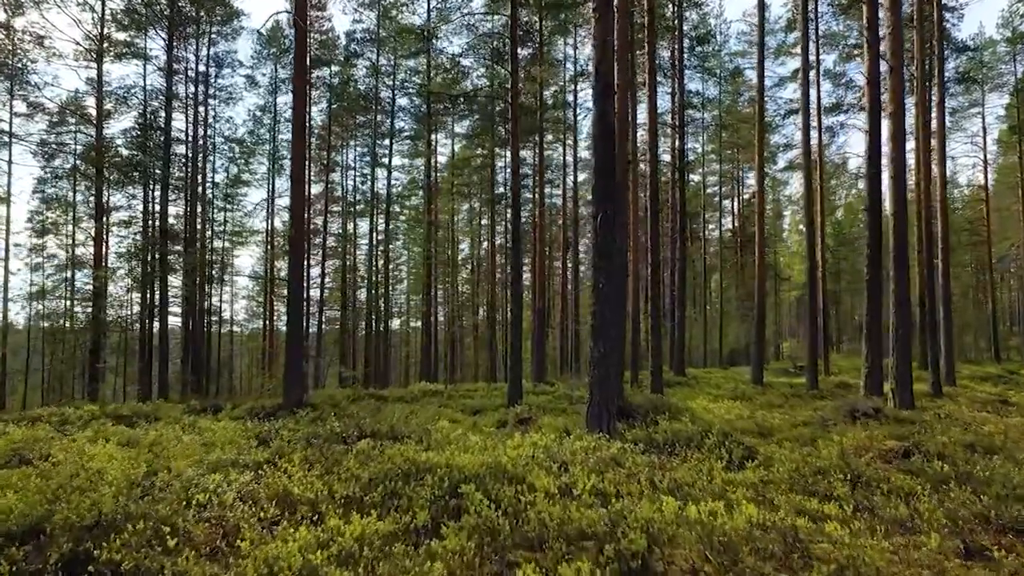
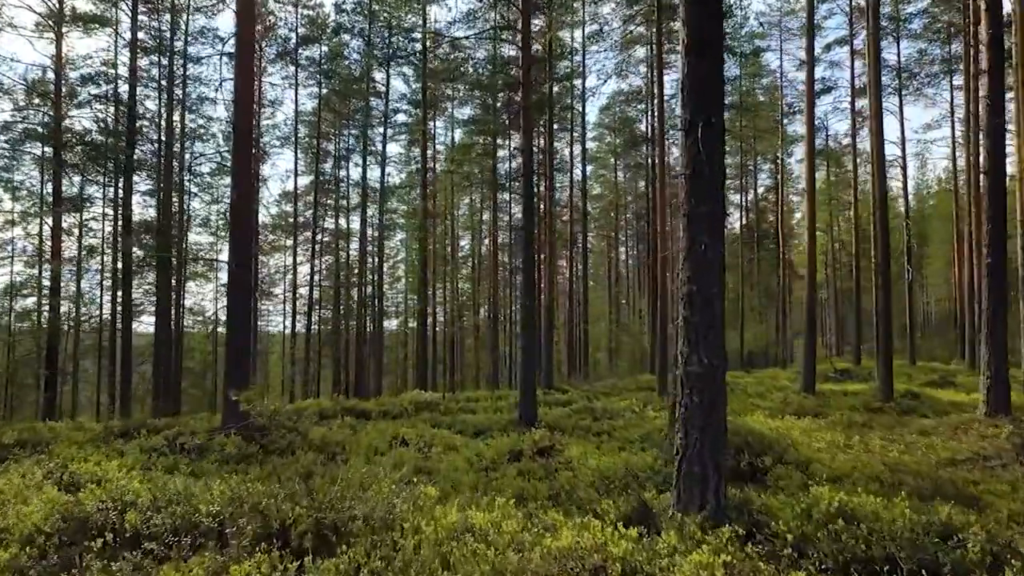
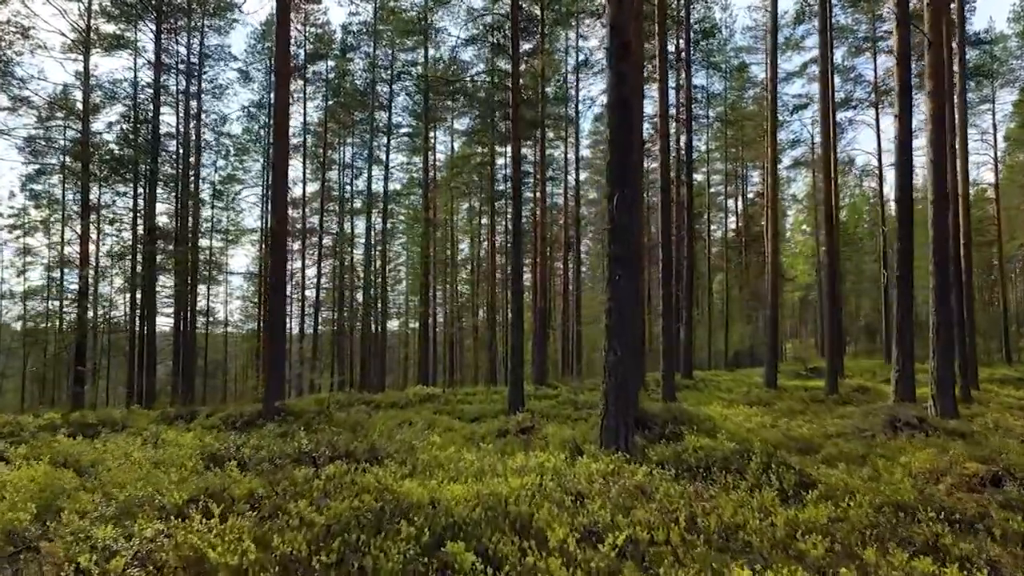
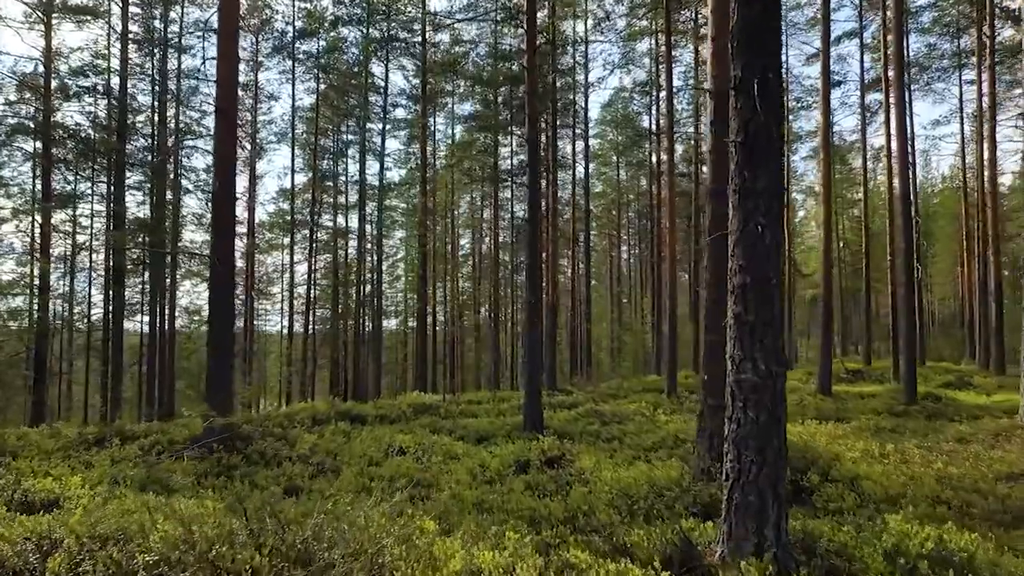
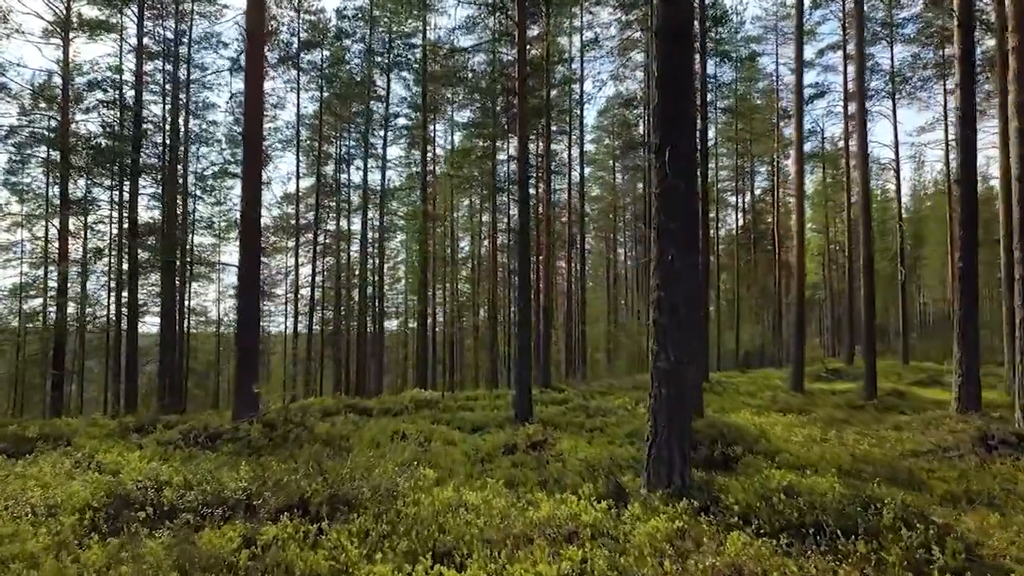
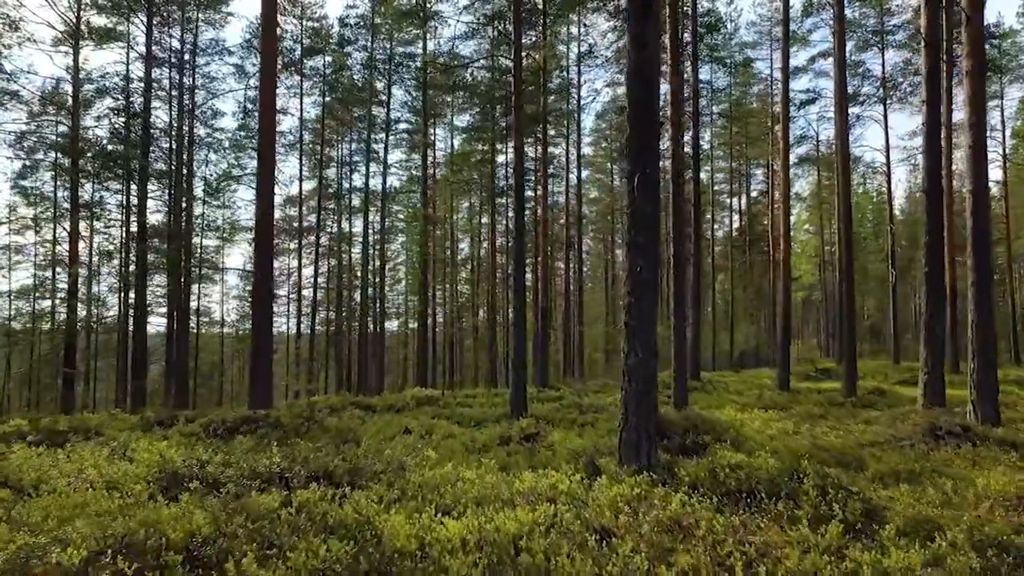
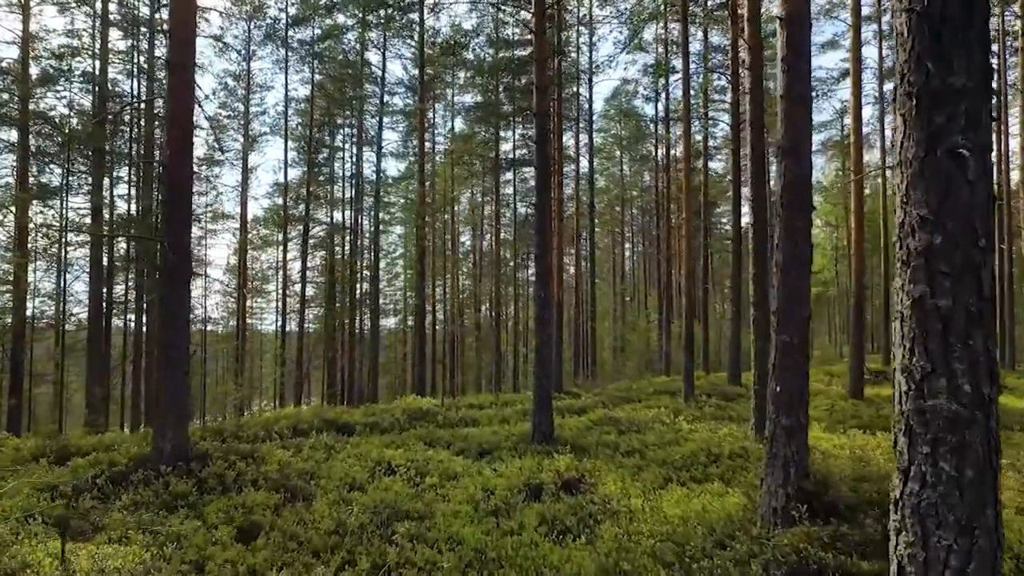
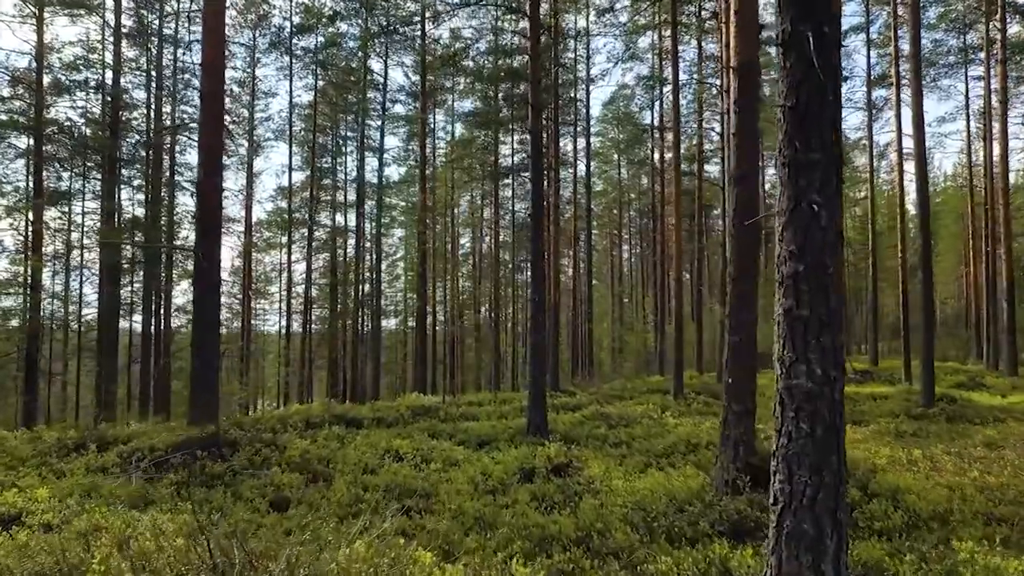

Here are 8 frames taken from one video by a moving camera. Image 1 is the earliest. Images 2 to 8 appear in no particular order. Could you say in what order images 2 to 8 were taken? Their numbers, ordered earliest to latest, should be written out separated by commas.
3, 6, 5, 2, 4, 8, 7
